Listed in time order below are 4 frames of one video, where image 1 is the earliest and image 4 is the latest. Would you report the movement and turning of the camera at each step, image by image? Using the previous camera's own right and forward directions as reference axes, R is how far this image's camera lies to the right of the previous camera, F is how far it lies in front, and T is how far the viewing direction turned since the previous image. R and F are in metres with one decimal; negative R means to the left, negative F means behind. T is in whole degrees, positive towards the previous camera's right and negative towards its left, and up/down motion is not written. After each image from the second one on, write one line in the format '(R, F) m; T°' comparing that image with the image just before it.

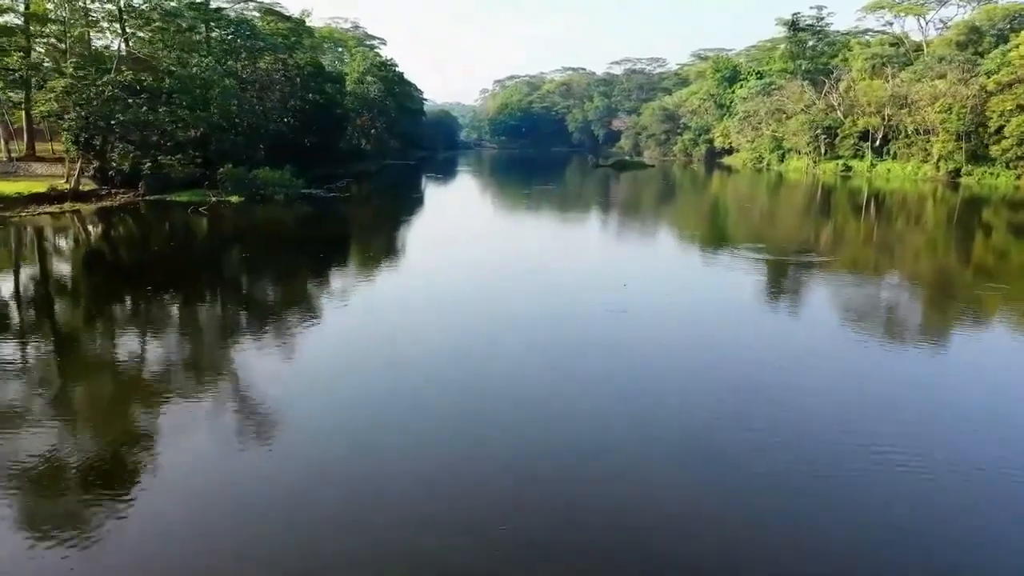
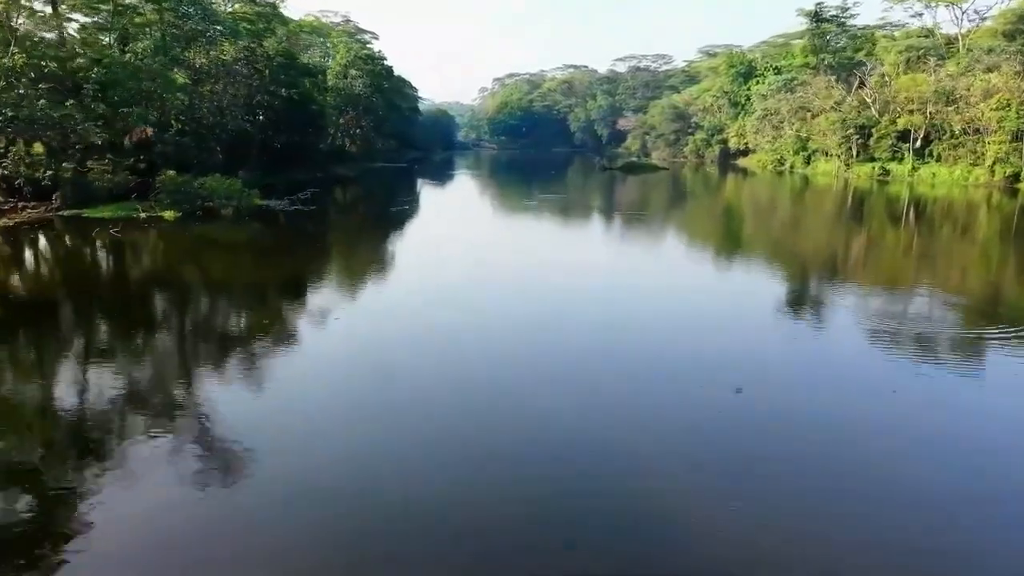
(0.0, +1.9) m; 0°
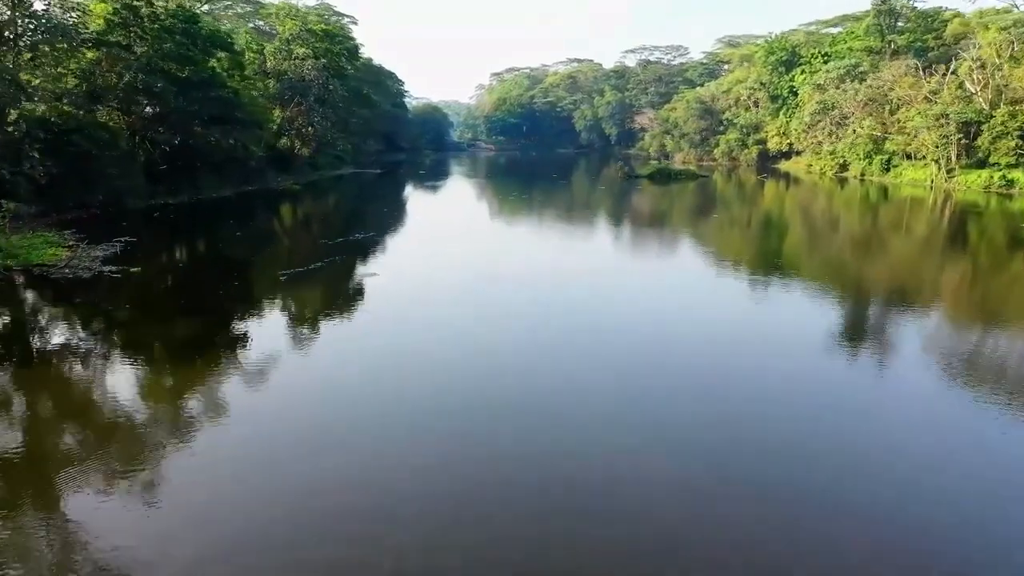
(0.0, +4.3) m; 0°
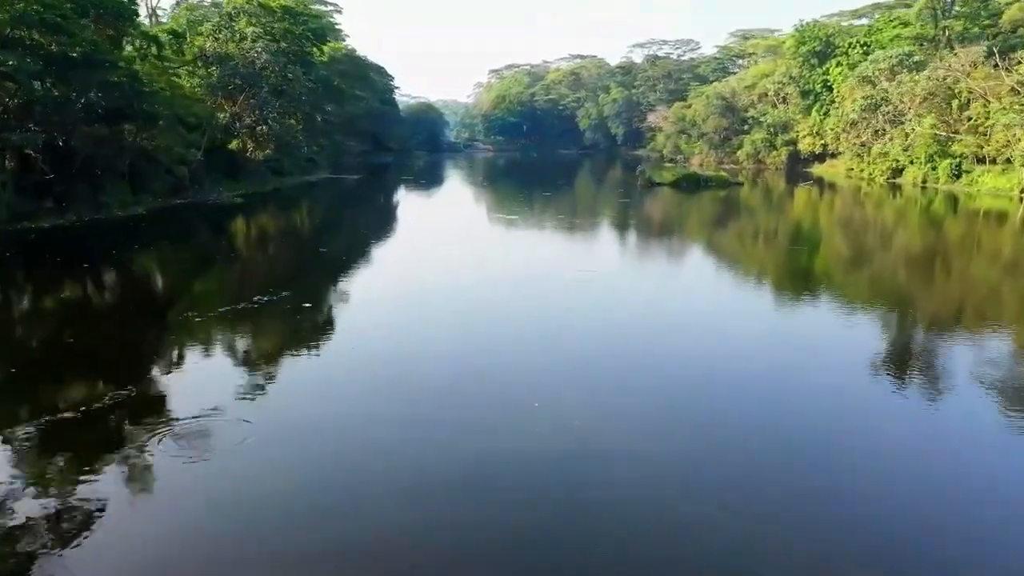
(0.0, +2.5) m; 0°
